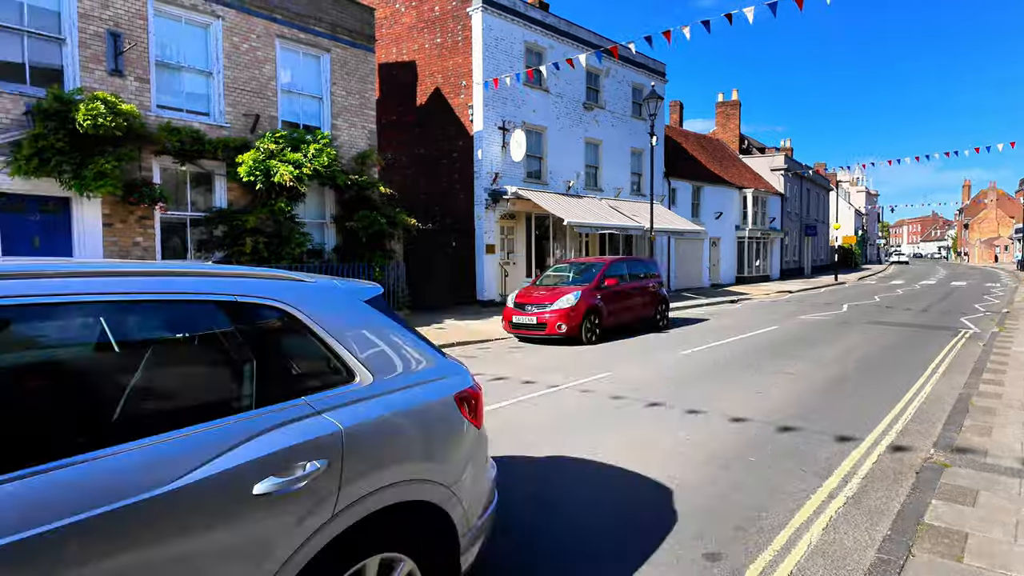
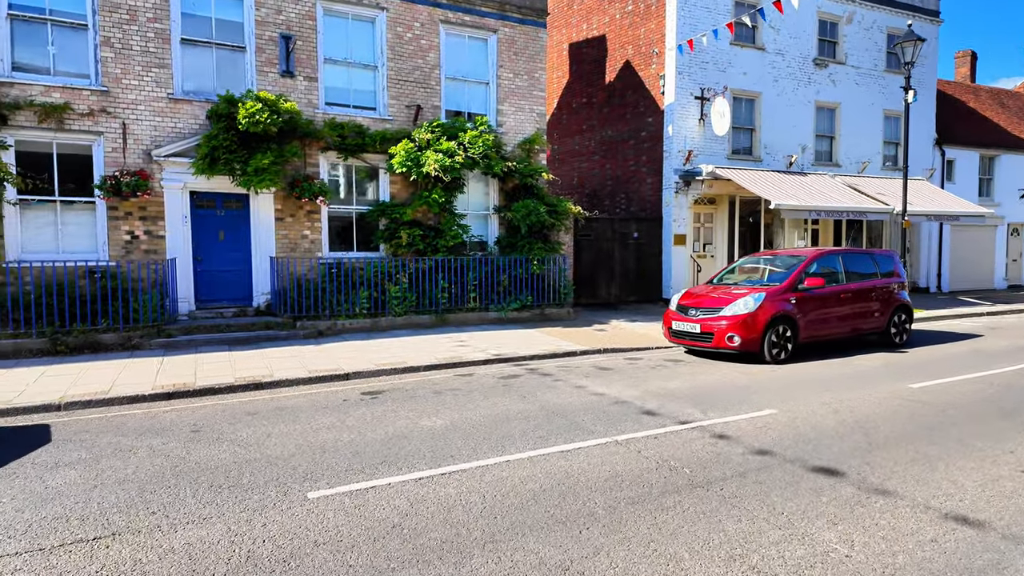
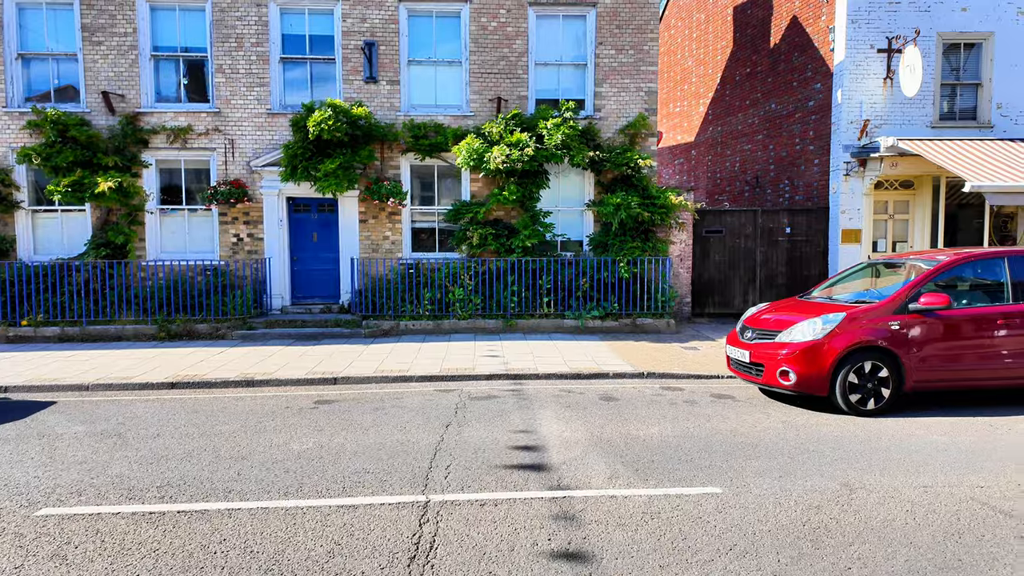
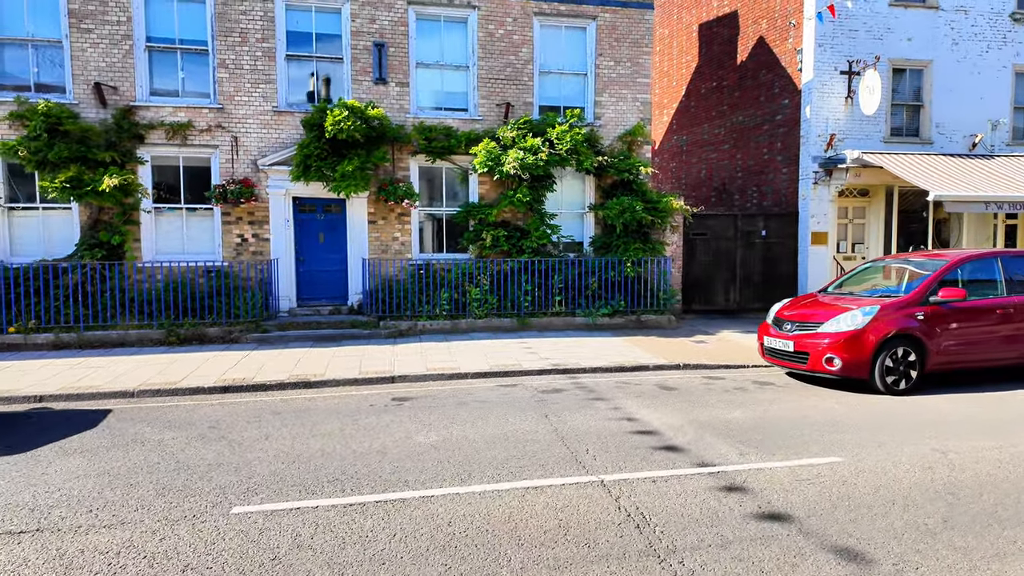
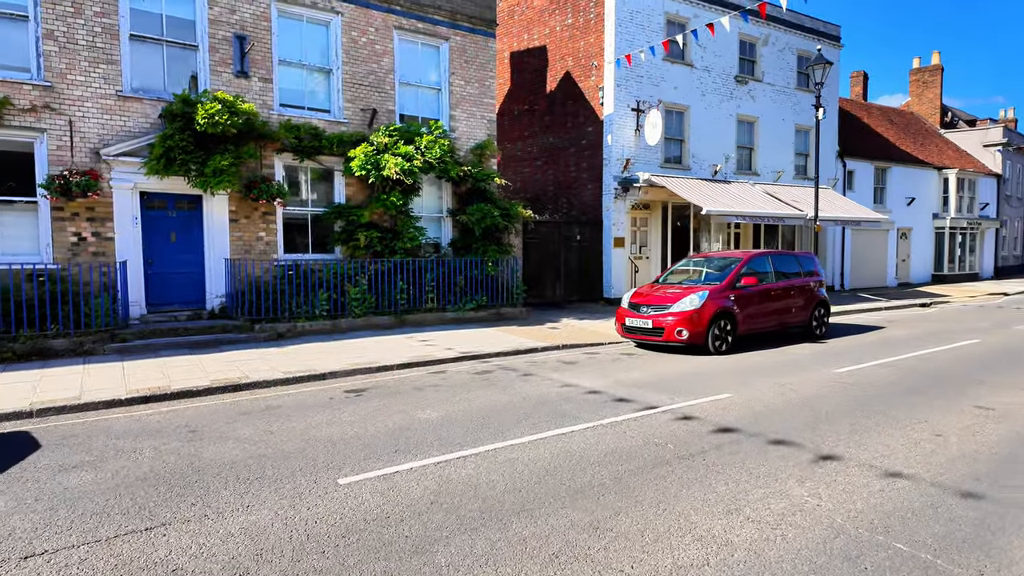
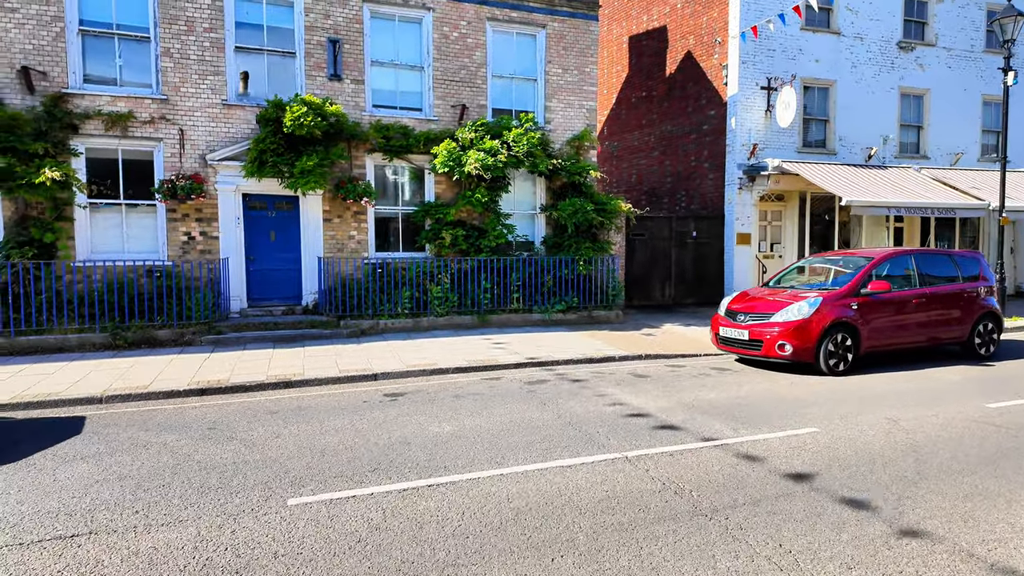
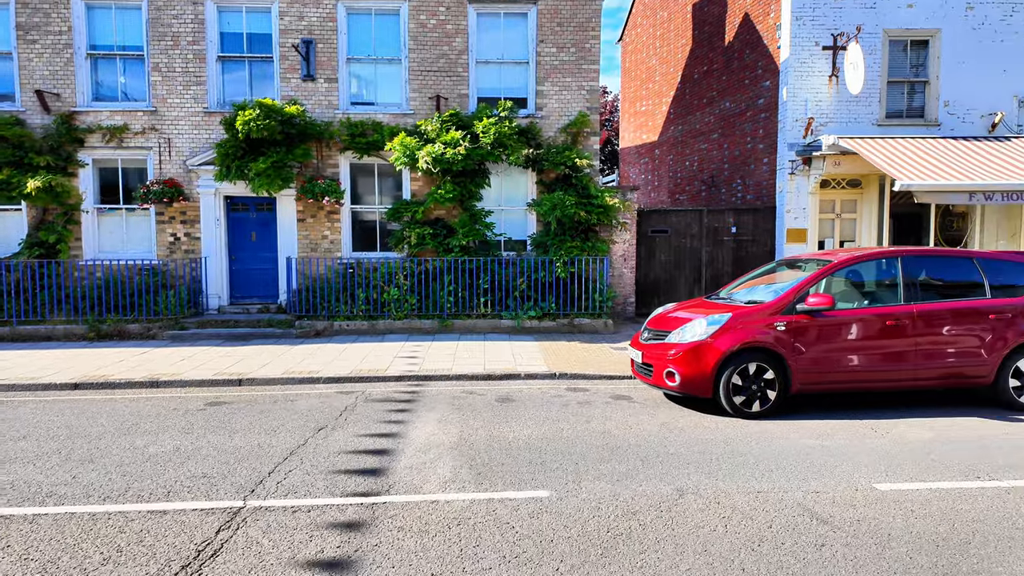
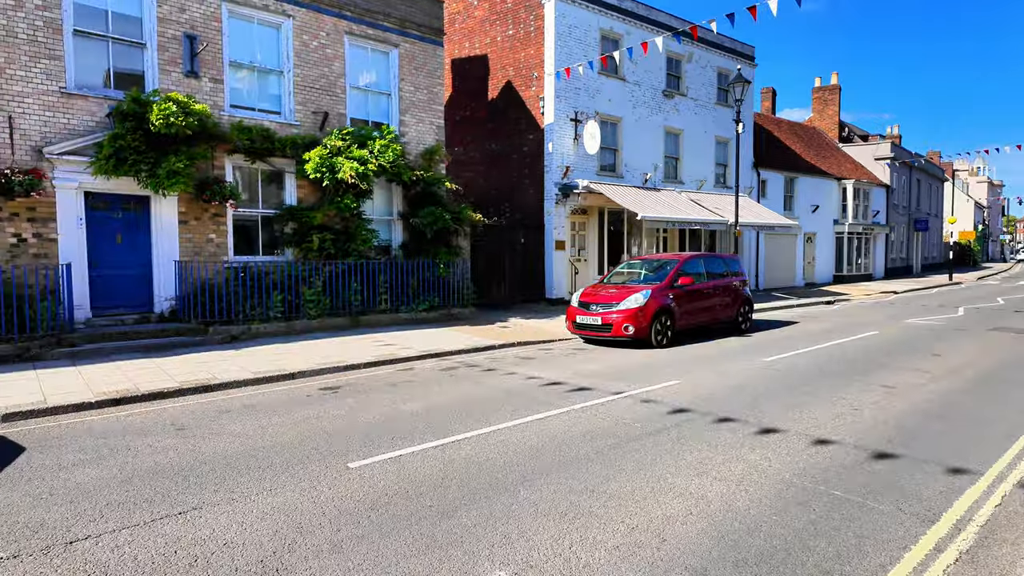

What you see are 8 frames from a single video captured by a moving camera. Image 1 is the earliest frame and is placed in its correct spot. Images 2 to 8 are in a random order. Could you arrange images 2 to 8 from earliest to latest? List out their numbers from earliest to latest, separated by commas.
8, 5, 2, 6, 4, 3, 7
